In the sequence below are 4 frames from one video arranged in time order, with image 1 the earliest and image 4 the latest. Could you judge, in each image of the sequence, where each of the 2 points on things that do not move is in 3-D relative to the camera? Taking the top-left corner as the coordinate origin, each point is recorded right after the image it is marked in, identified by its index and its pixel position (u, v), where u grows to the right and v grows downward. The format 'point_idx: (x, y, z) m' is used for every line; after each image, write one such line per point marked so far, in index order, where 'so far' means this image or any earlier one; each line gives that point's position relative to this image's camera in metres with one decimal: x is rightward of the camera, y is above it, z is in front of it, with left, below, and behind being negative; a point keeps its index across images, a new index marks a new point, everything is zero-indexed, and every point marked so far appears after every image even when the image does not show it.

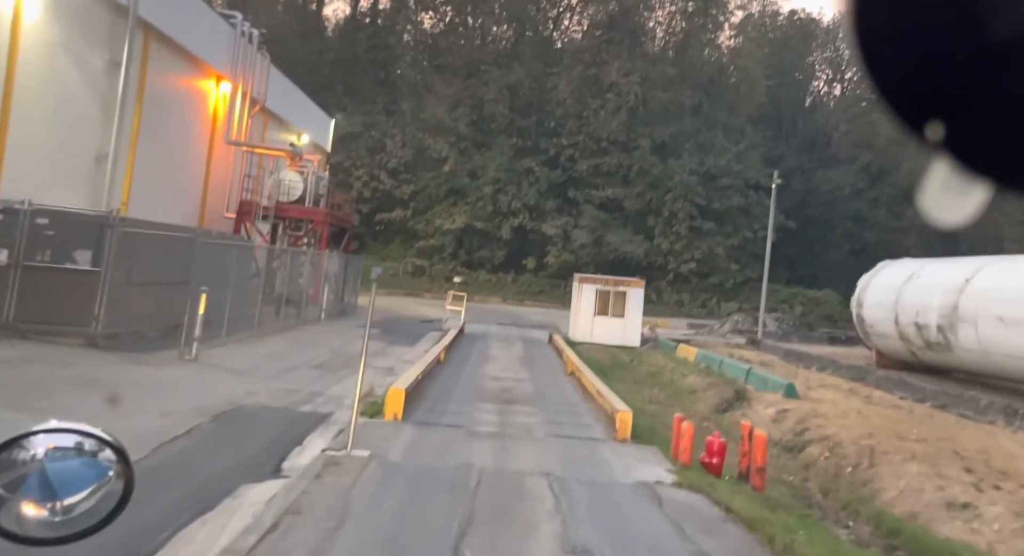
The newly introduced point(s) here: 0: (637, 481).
0: (+1.2, -2.0, +7.7) m
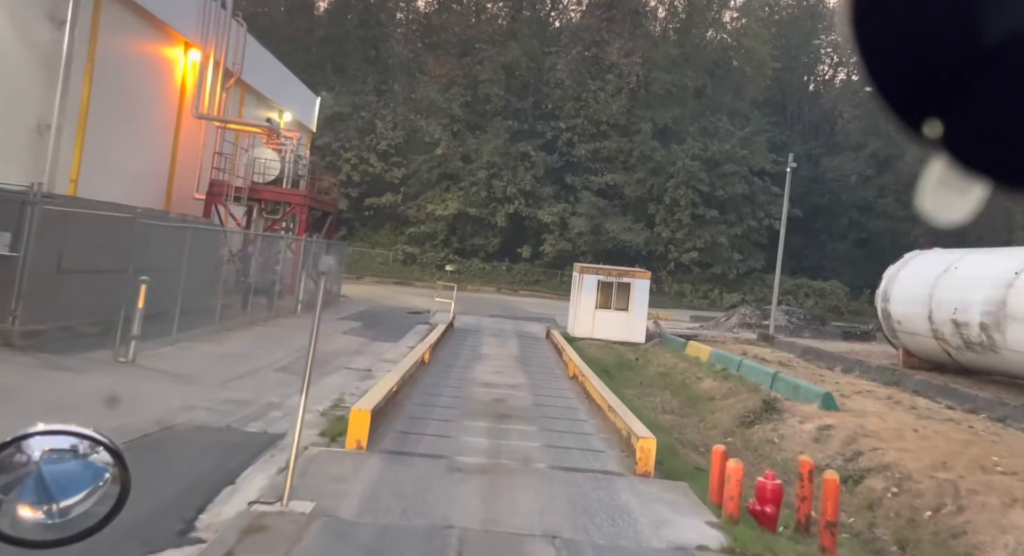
0: (+1.2, -2.0, +5.8) m
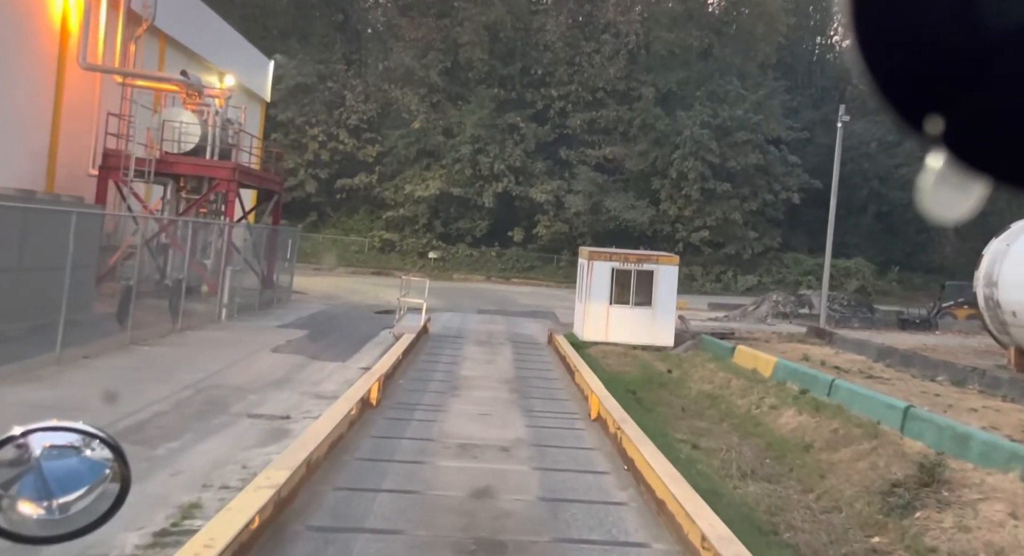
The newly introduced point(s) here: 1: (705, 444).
0: (+1.2, -2.0, +0.7) m
1: (+2.6, -2.2, +10.3) m
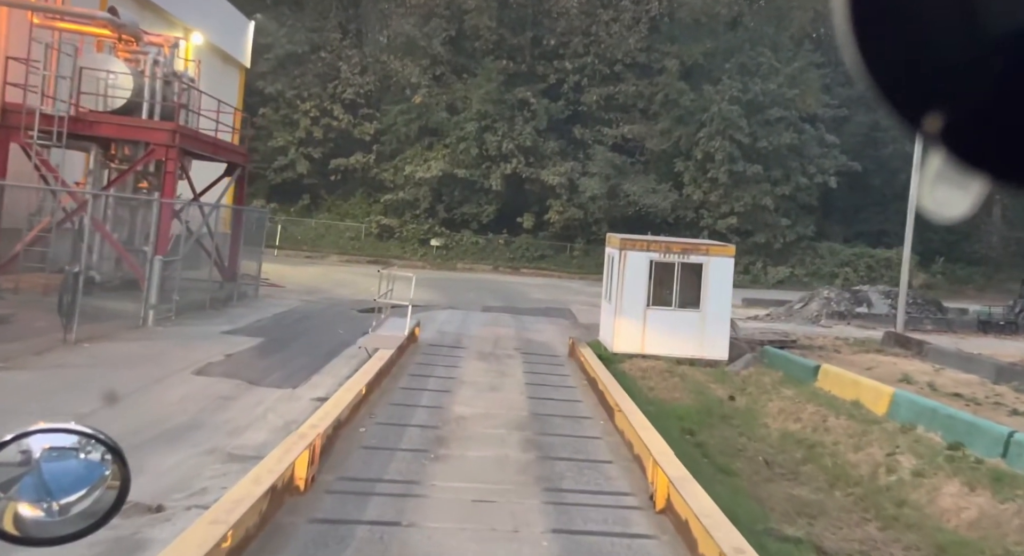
0: (+1.2, -2.2, -3.1) m
1: (+2.7, -2.2, +6.5) m
